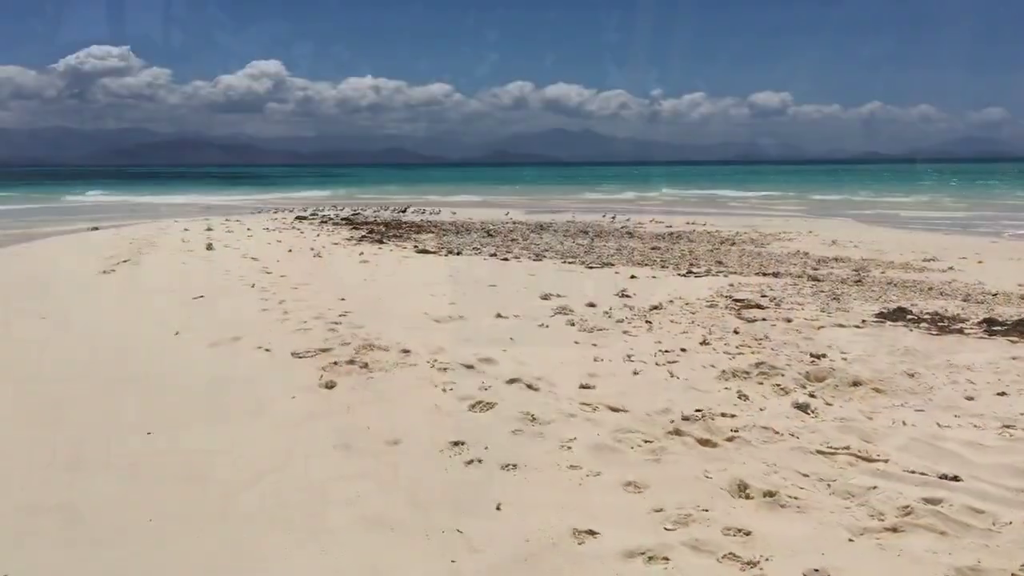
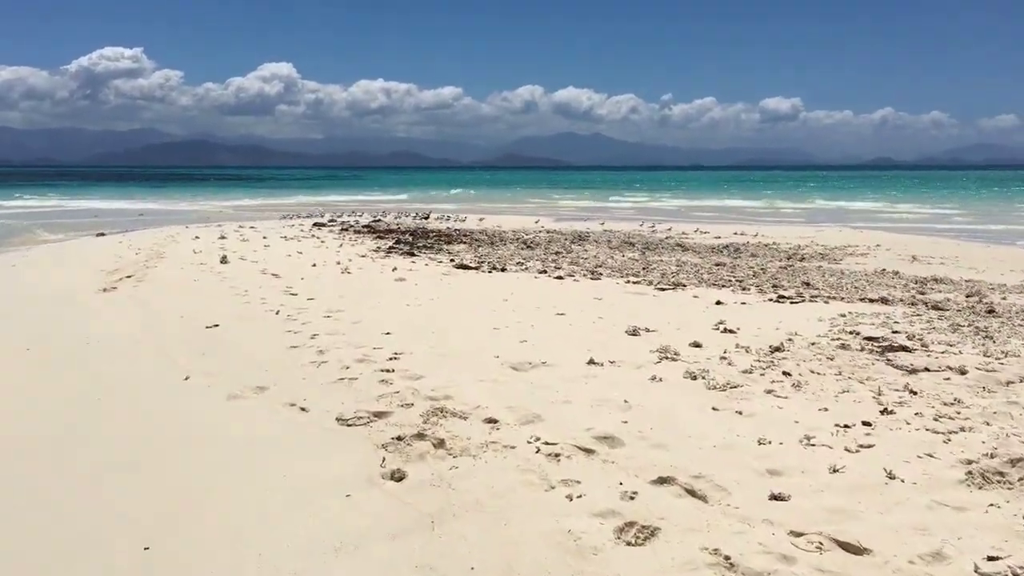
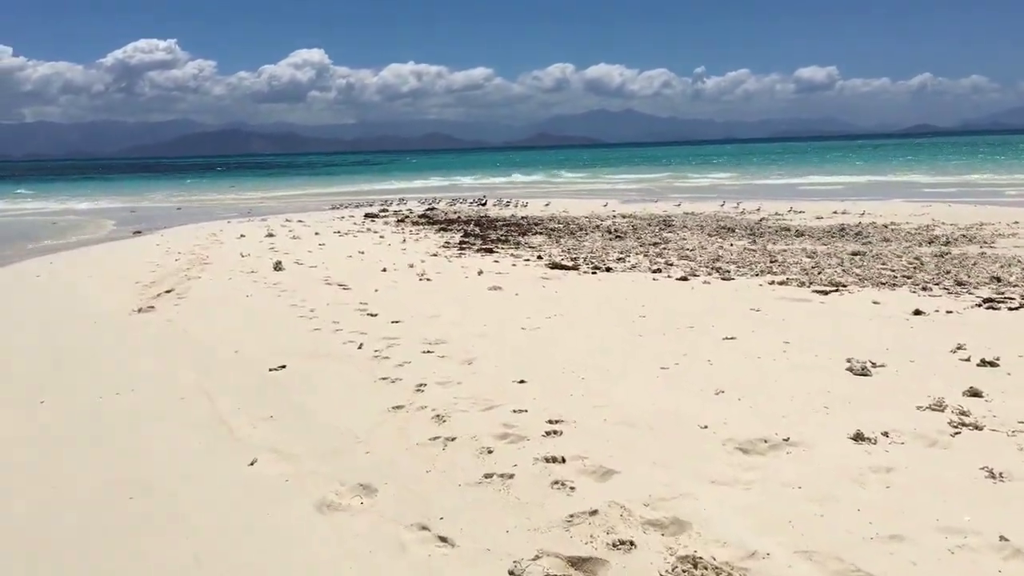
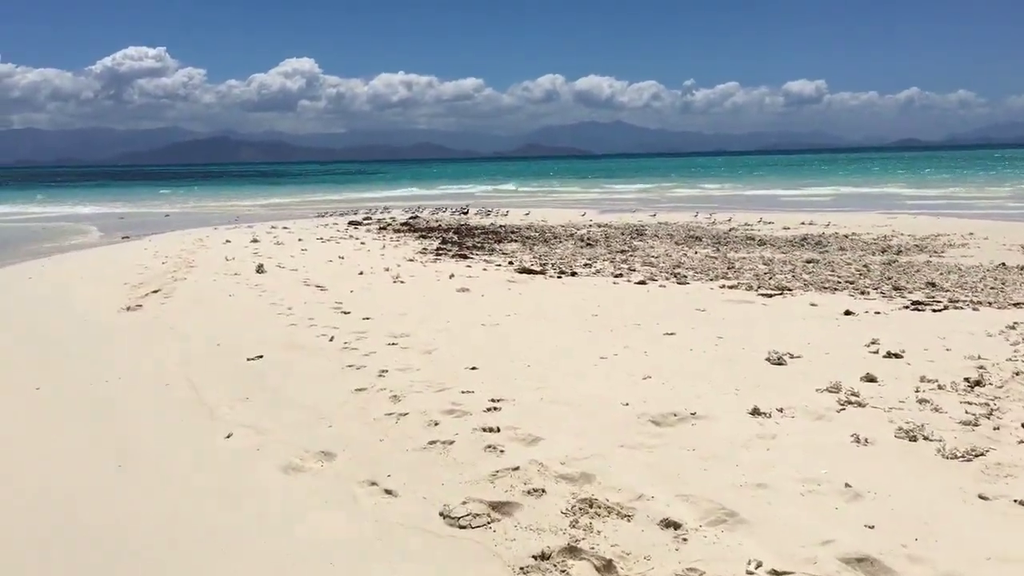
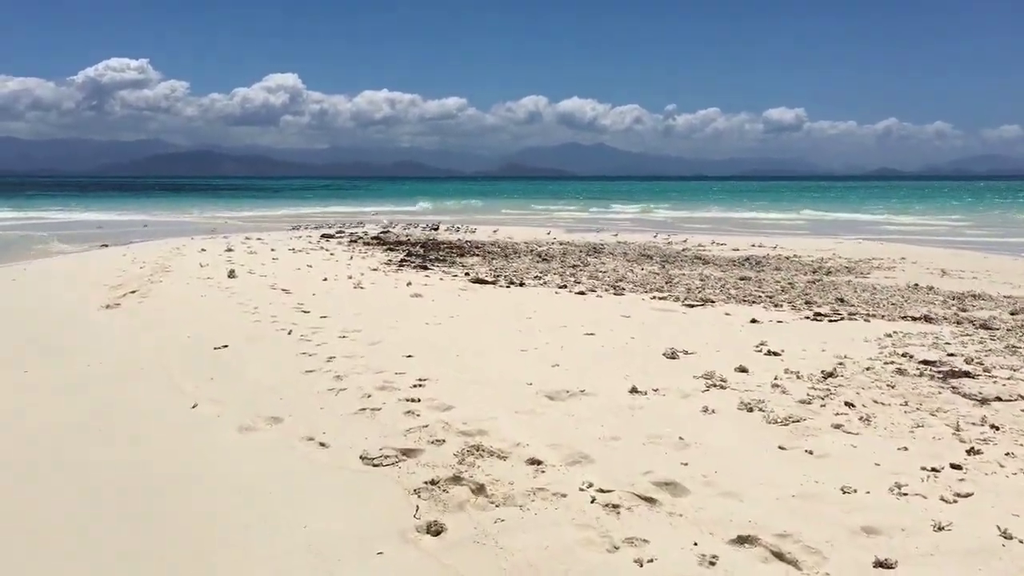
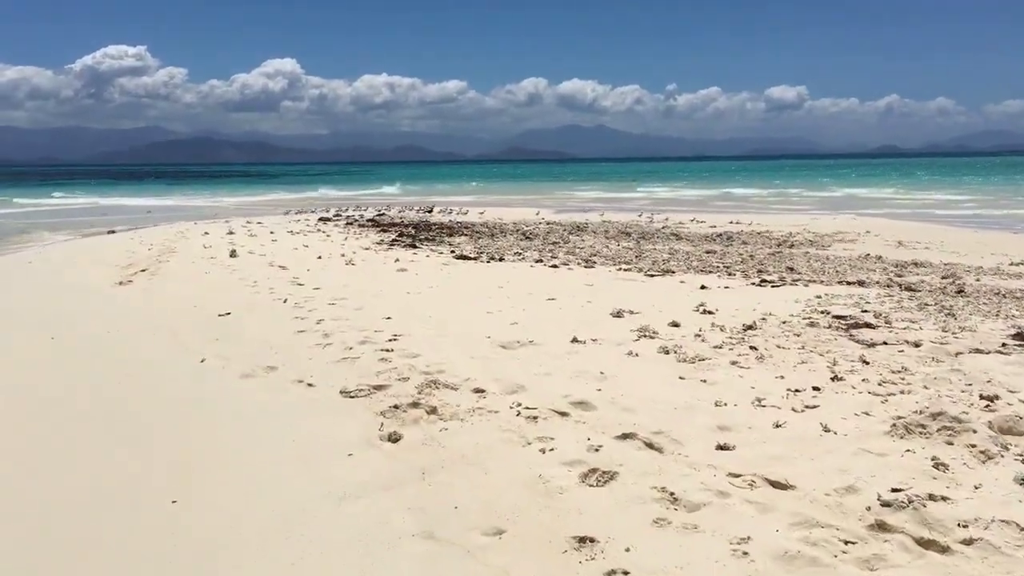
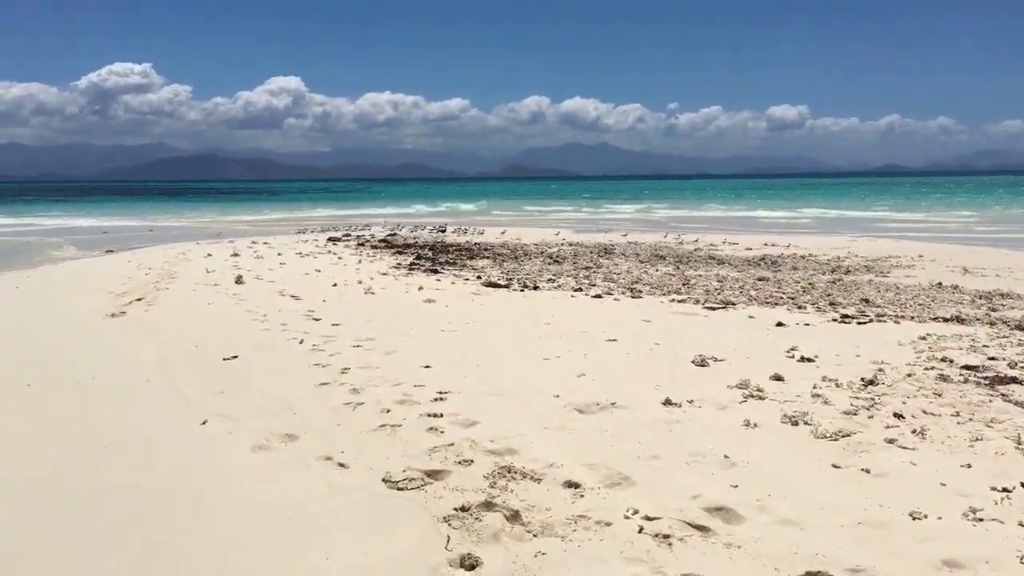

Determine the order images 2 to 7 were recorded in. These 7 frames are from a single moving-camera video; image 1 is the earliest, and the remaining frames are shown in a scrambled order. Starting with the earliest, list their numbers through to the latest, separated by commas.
6, 2, 5, 7, 4, 3
